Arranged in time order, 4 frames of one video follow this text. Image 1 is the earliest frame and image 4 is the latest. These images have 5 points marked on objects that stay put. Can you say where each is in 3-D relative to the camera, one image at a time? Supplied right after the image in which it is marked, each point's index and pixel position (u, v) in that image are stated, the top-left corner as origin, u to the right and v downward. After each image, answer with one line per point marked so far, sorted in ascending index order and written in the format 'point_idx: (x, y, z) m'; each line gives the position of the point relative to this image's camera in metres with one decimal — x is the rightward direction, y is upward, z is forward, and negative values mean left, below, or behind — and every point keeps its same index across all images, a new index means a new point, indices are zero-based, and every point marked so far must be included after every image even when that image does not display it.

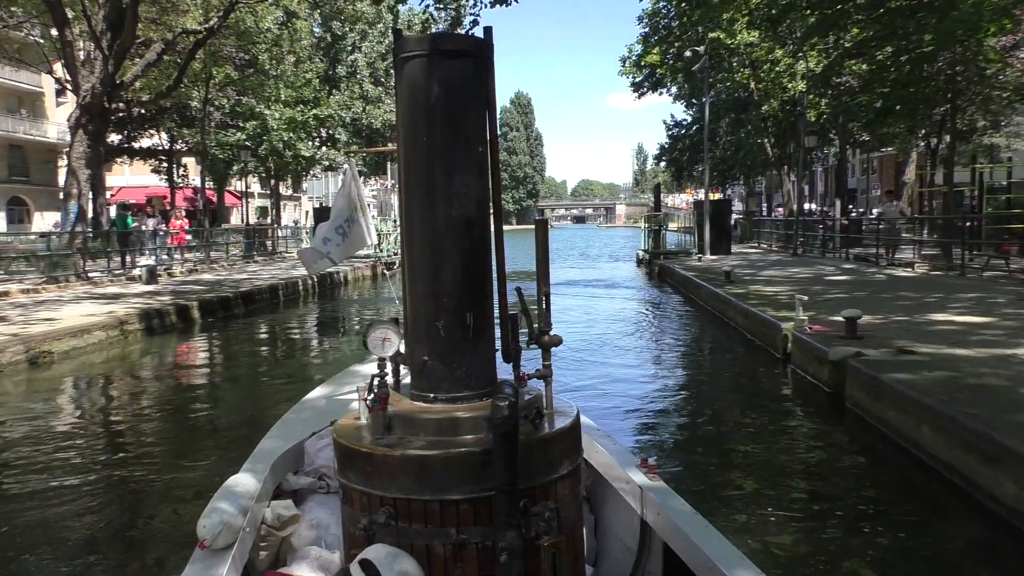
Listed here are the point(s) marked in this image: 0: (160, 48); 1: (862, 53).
0: (-8.4, +5.7, +19.1) m
1: (+7.3, +4.9, +16.6) m
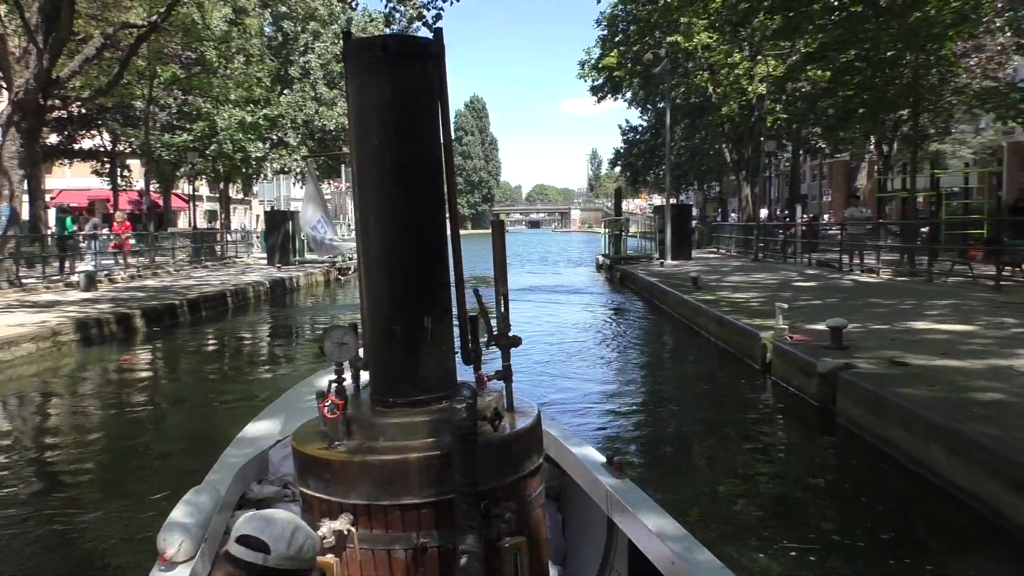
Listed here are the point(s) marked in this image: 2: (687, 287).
0: (-9.3, +5.6, +18.2) m
1: (+6.4, +4.8, +16.6) m
2: (+3.3, 0.0, +15.3) m
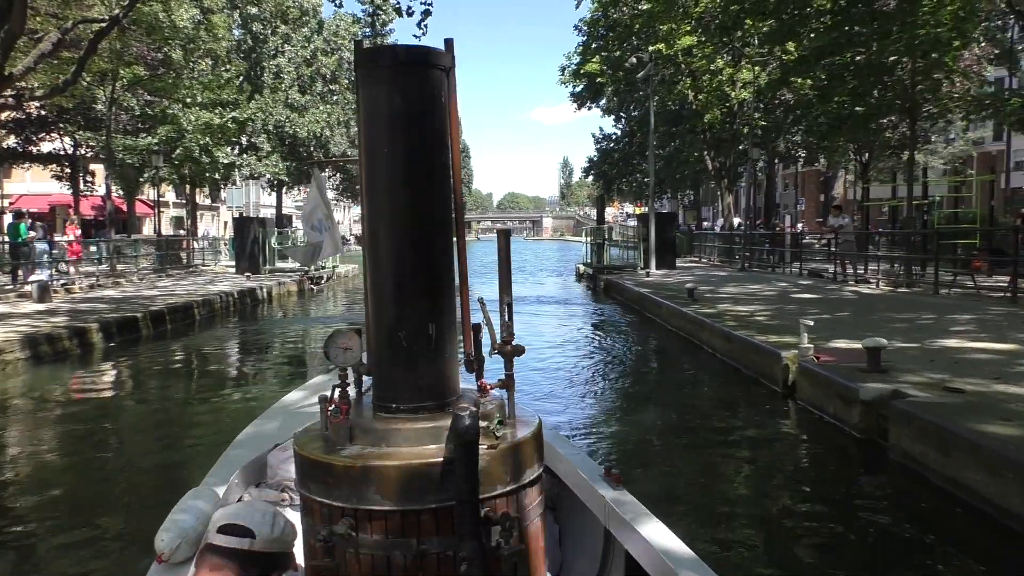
0: (-9.8, +5.3, +17.2) m
1: (+6.1, +4.6, +16.2) m
2: (+3.0, -0.2, +14.7) m
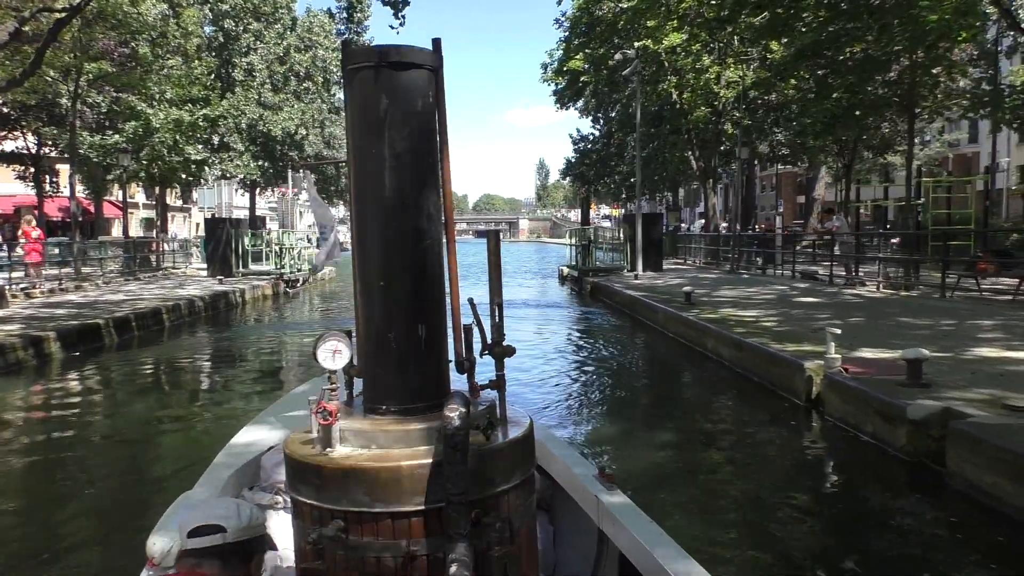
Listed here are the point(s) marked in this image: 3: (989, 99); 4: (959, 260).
0: (-10.1, +5.2, +16.3) m
1: (+5.8, +4.5, +15.9) m
2: (+2.8, -0.2, +14.3) m
3: (+9.8, +3.9, +16.6) m
4: (+7.5, +0.5, +13.5) m
